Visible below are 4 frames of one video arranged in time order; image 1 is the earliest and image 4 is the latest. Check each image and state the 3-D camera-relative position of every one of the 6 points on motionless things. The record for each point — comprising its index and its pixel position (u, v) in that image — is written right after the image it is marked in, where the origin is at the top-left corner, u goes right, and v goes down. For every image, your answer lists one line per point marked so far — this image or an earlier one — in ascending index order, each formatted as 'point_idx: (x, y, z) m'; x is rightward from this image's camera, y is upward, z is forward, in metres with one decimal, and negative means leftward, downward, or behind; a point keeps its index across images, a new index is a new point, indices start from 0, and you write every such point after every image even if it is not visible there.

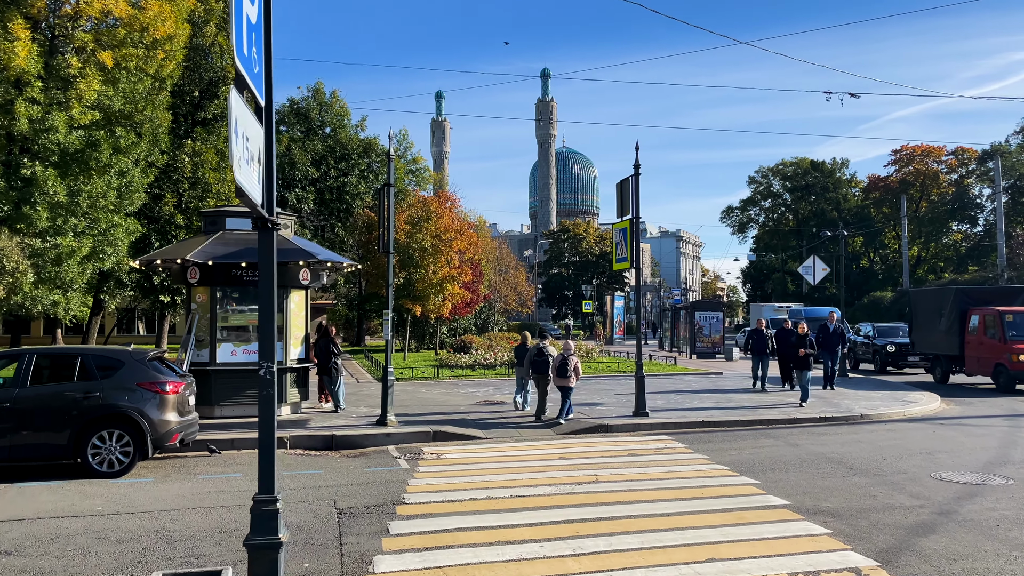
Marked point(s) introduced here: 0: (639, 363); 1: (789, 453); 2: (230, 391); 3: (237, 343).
0: (+2.2, -1.2, +13.8) m
1: (+3.7, -2.2, +10.8) m
2: (-4.6, -1.7, +13.4) m
3: (-4.6, -0.9, +13.6) m
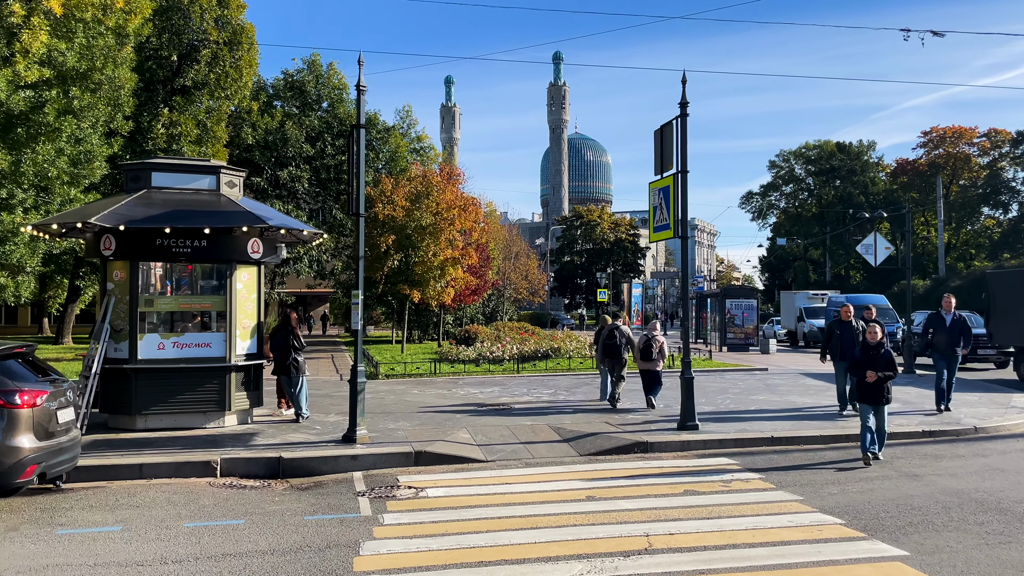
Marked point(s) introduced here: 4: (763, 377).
0: (+2.3, -0.9, +10.7) m
1: (+3.7, -1.9, +7.6) m
2: (-4.5, -1.4, +10.4) m
3: (-4.5, -0.6, +10.5) m
4: (+5.4, -1.9, +17.6) m
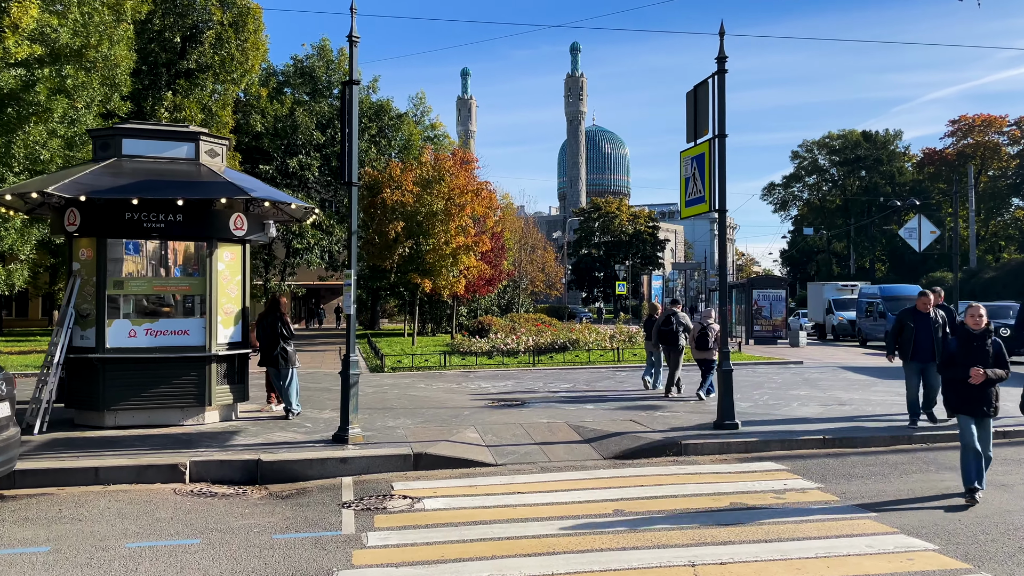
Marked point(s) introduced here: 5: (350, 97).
0: (+2.5, -0.7, +9.4) m
1: (+3.8, -1.7, +6.3) m
2: (-4.4, -1.1, +9.2) m
3: (-4.3, -0.4, +9.4) m
4: (+5.7, -1.6, +16.2) m
5: (-1.8, +2.2, +9.3) m
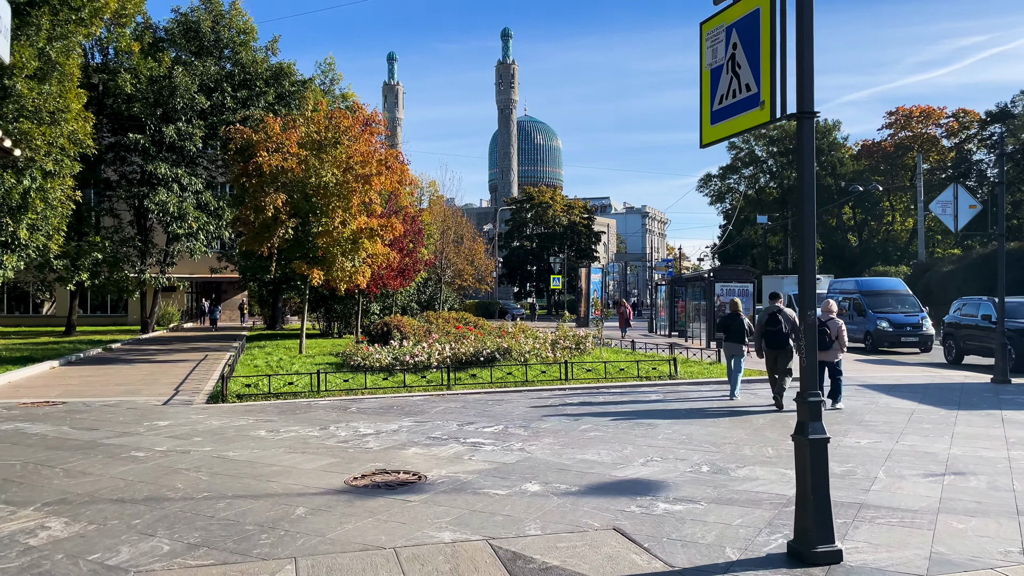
0: (+1.7, -0.6, +4.6) m
1: (+3.3, -1.6, +1.7) m
2: (-5.1, -1.1, +3.9) m
3: (-5.0, -0.3, +4.0) m
4: (+4.4, -1.5, +11.7) m
5: (-2.6, +2.2, +4.1) m
